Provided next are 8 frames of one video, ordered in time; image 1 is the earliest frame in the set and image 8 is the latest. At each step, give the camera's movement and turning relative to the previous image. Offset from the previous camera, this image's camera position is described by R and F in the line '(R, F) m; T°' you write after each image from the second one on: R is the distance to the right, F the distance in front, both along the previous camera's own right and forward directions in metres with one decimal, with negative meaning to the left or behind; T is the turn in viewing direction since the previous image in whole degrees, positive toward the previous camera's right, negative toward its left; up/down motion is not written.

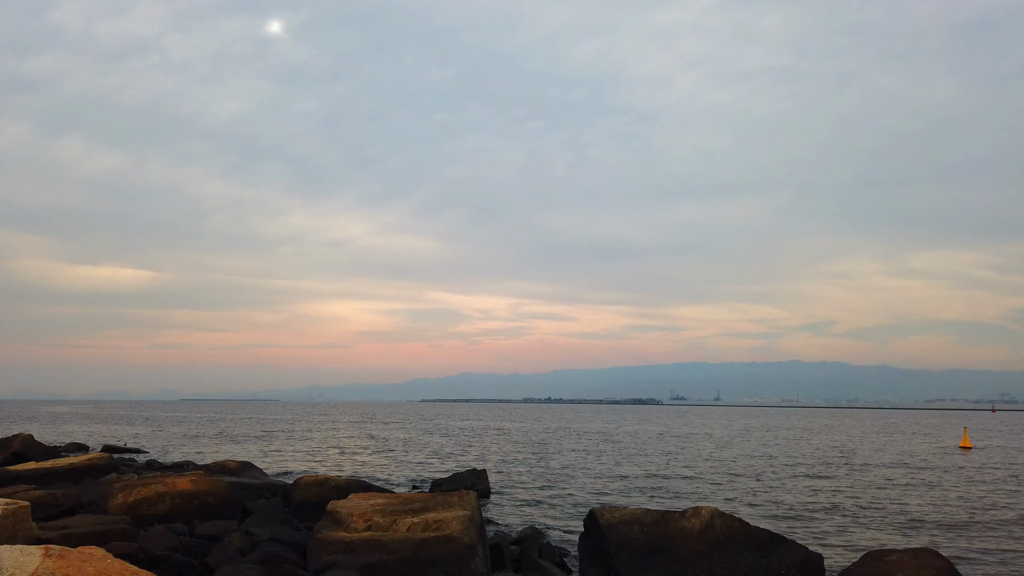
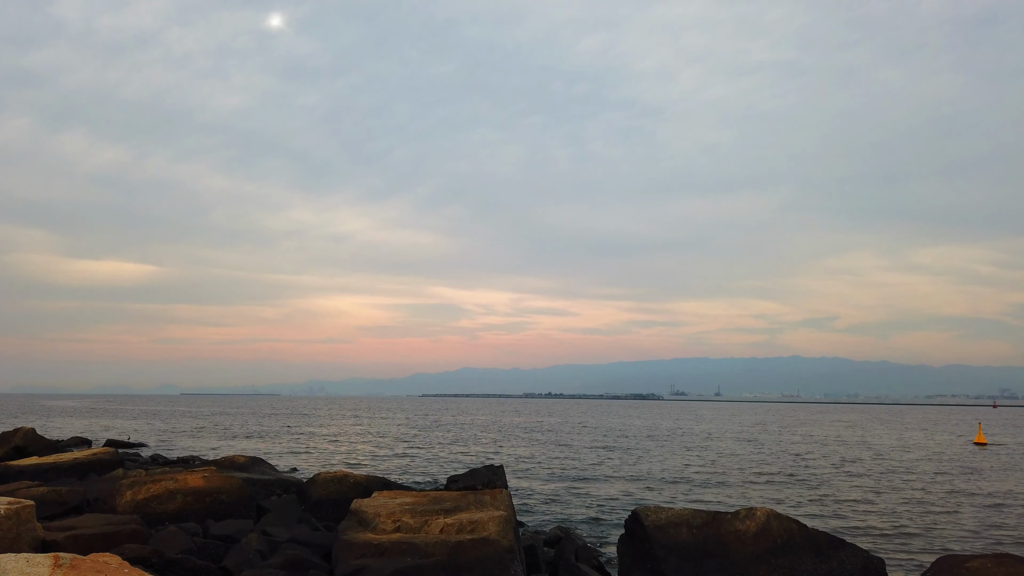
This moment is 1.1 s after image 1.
(-0.2, +0.4) m; 0°
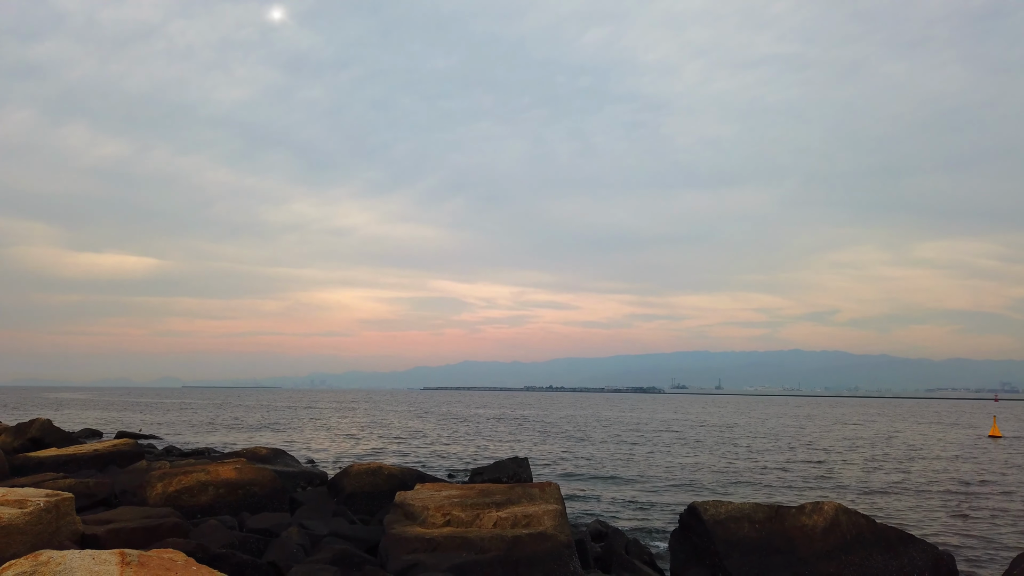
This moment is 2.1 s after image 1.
(-0.3, +0.2) m; 0°
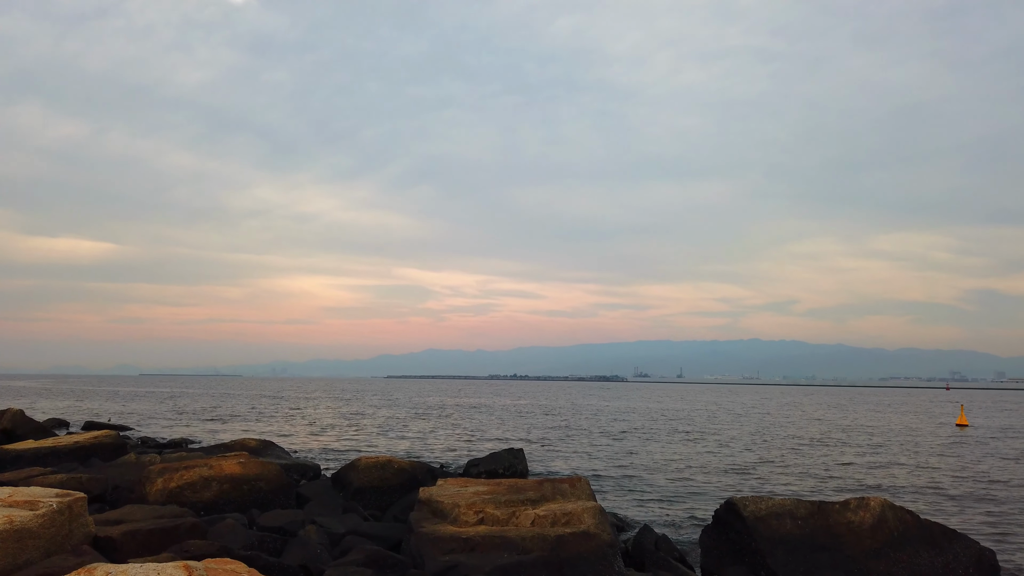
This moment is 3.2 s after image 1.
(-0.4, +0.2) m; +3°
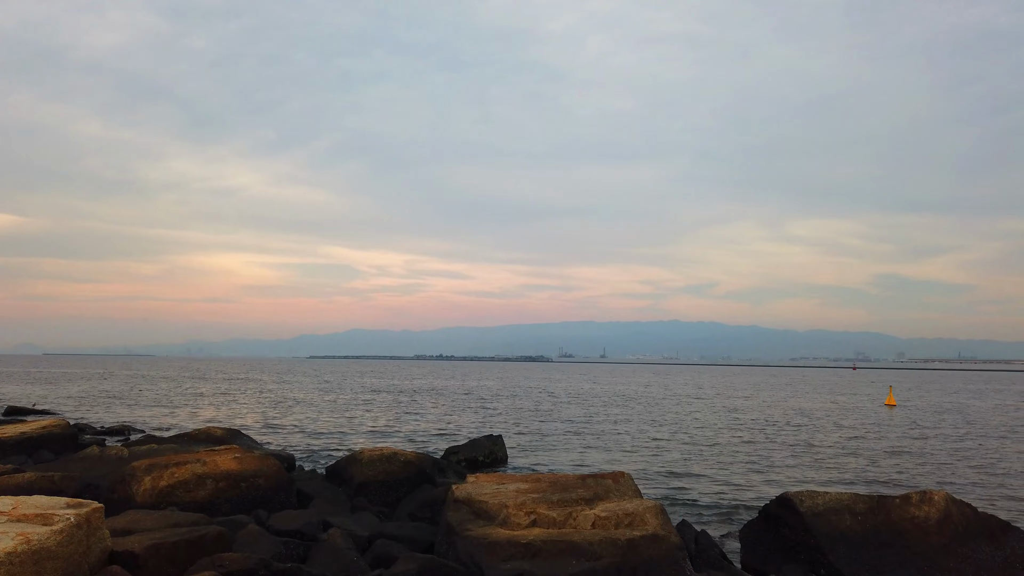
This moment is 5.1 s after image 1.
(-0.7, +0.4) m; +5°
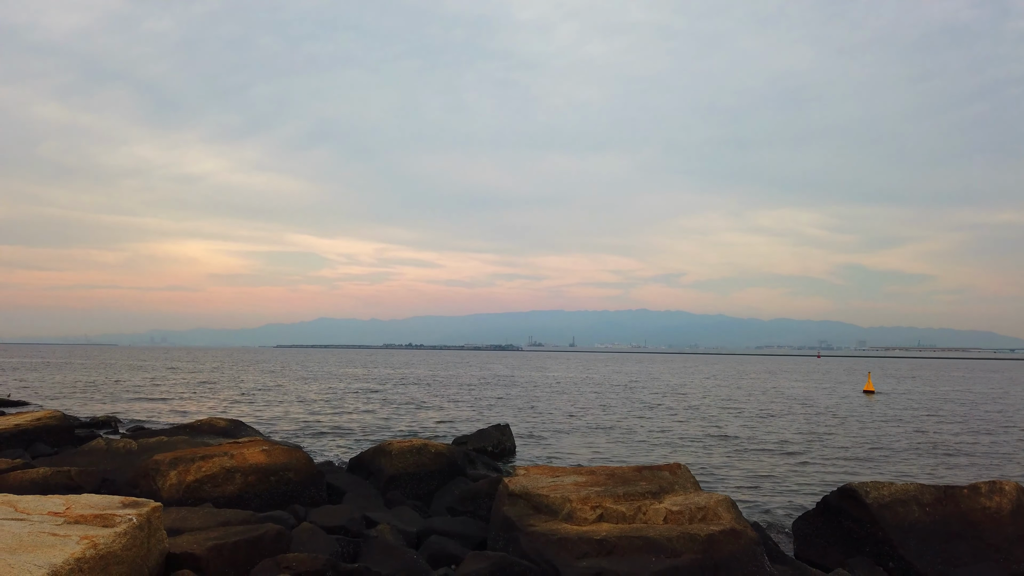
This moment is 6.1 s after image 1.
(-0.5, +0.2) m; +2°
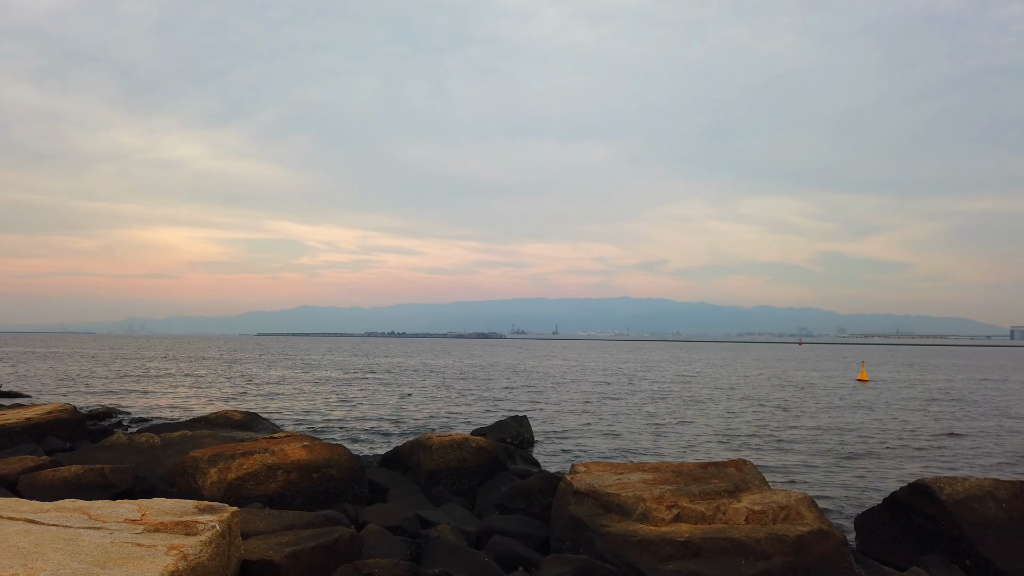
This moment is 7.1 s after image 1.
(-0.5, +0.2) m; +1°
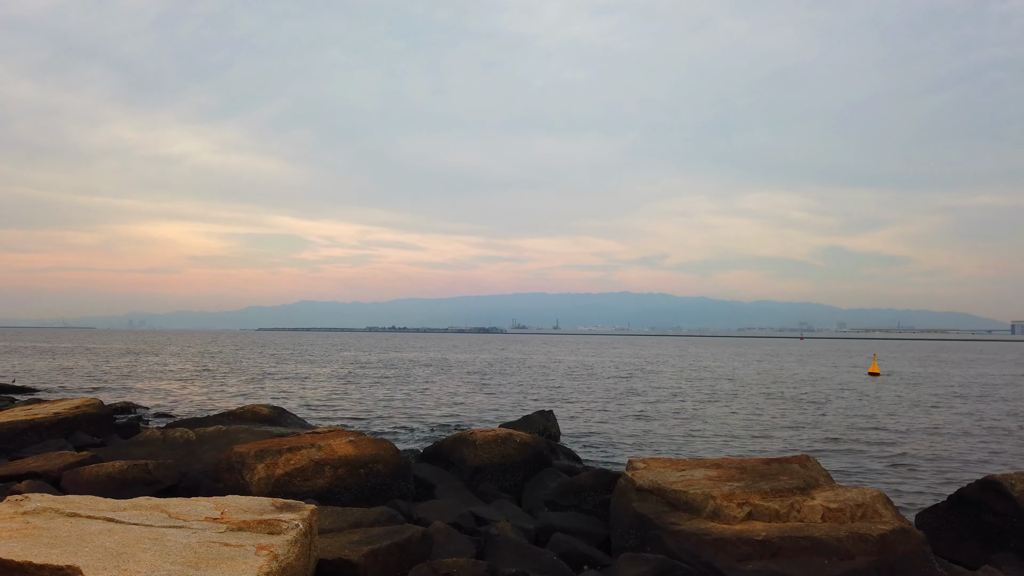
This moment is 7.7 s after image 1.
(-0.3, +0.1) m; 0°
